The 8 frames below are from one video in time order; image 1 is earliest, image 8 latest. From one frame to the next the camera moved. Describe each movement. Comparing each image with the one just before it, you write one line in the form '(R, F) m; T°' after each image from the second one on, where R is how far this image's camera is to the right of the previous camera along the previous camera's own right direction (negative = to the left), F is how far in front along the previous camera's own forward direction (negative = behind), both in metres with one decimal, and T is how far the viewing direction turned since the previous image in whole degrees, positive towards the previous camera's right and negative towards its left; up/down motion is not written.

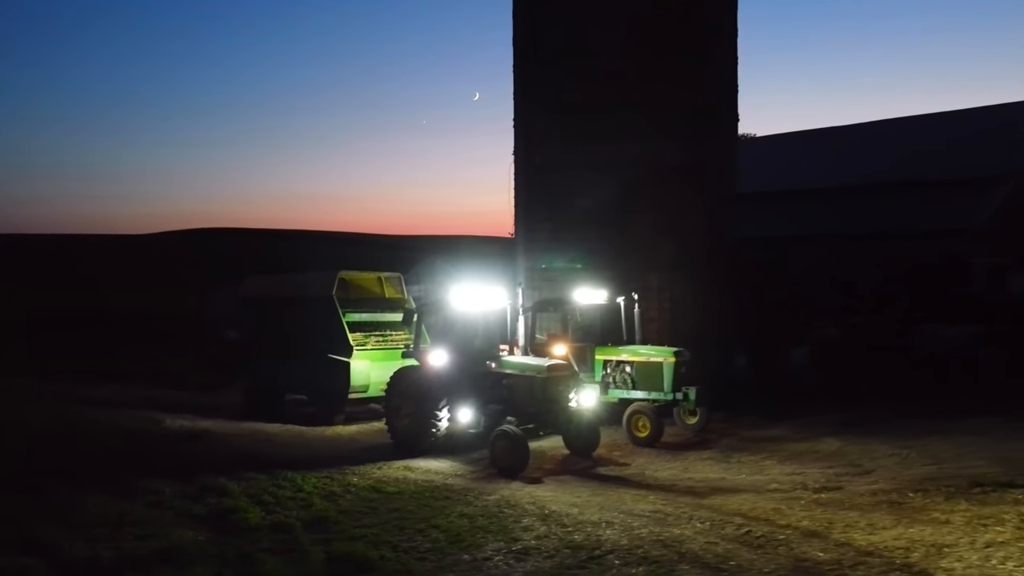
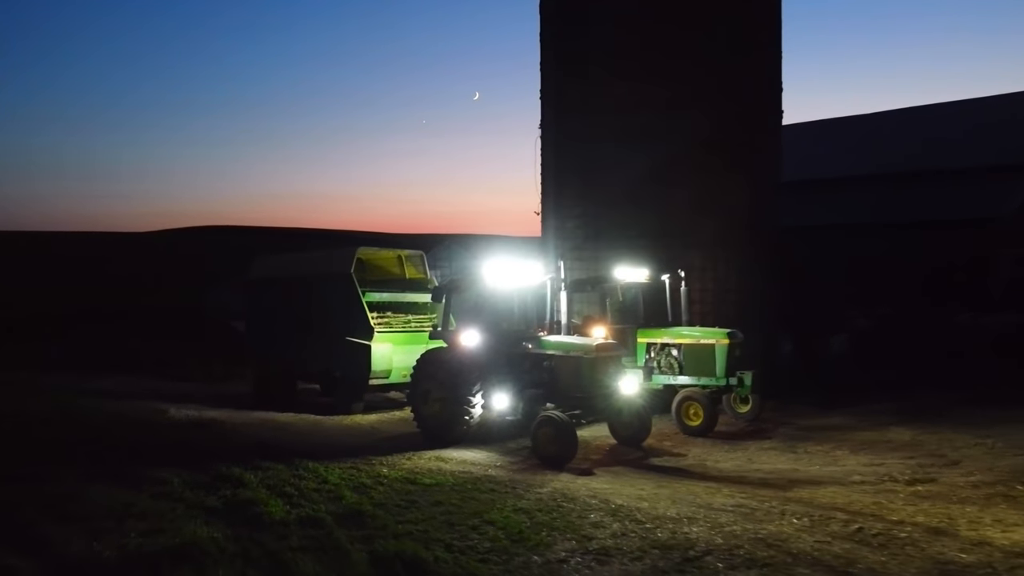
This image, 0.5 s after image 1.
(-0.5, +1.1) m; 0°
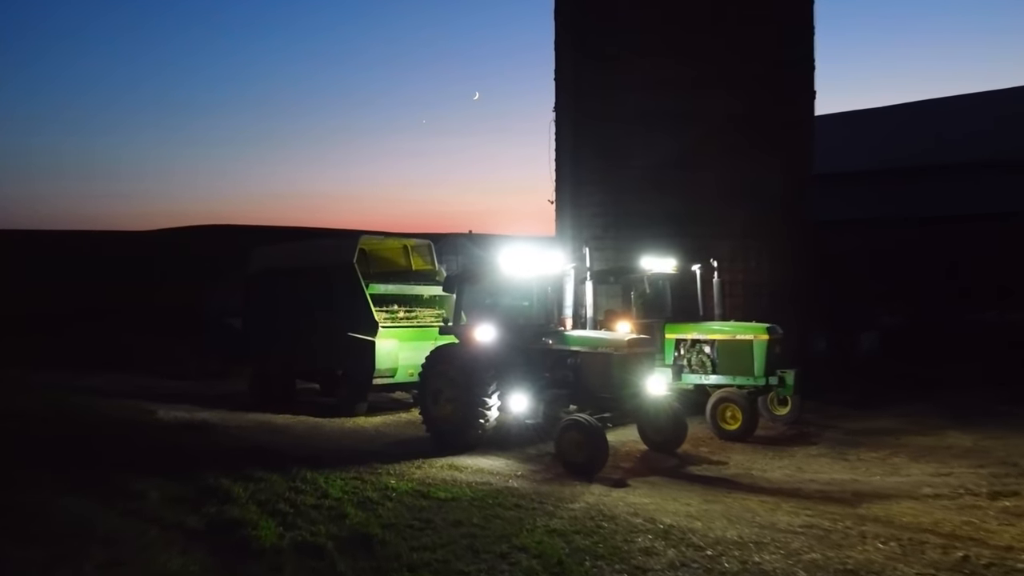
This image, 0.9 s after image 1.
(-0.2, +1.0) m; 0°
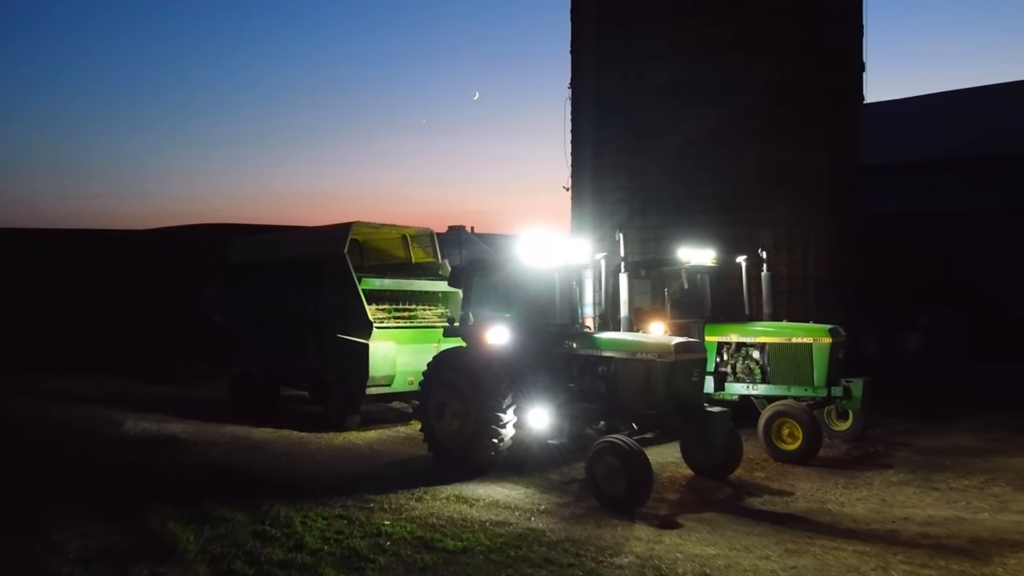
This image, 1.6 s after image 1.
(-0.2, +1.6) m; 0°
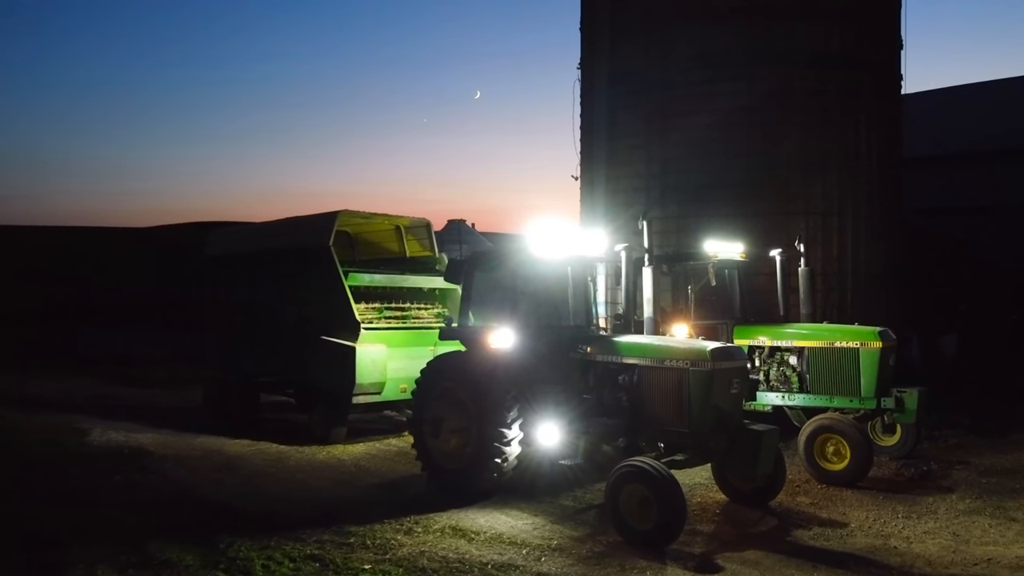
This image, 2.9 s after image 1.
(0.0, +1.1) m; 0°
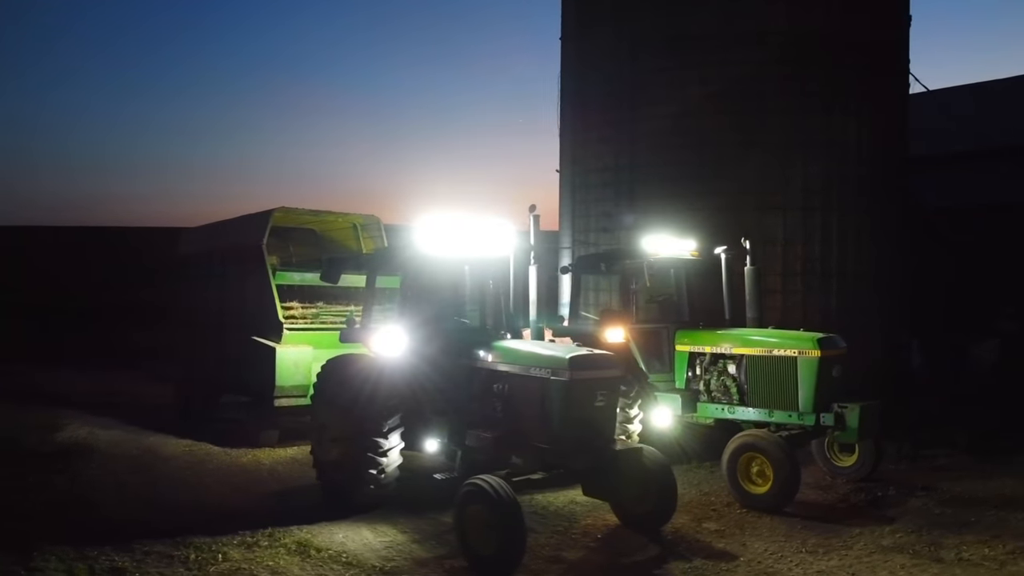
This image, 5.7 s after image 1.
(+1.8, +0.6) m; -7°
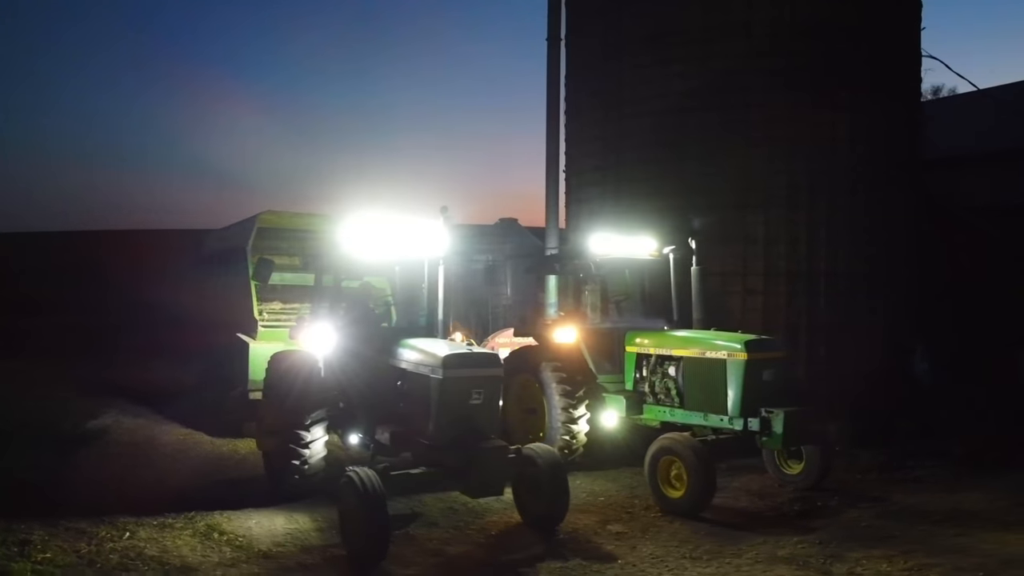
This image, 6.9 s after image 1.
(+1.6, 0.0) m; -8°
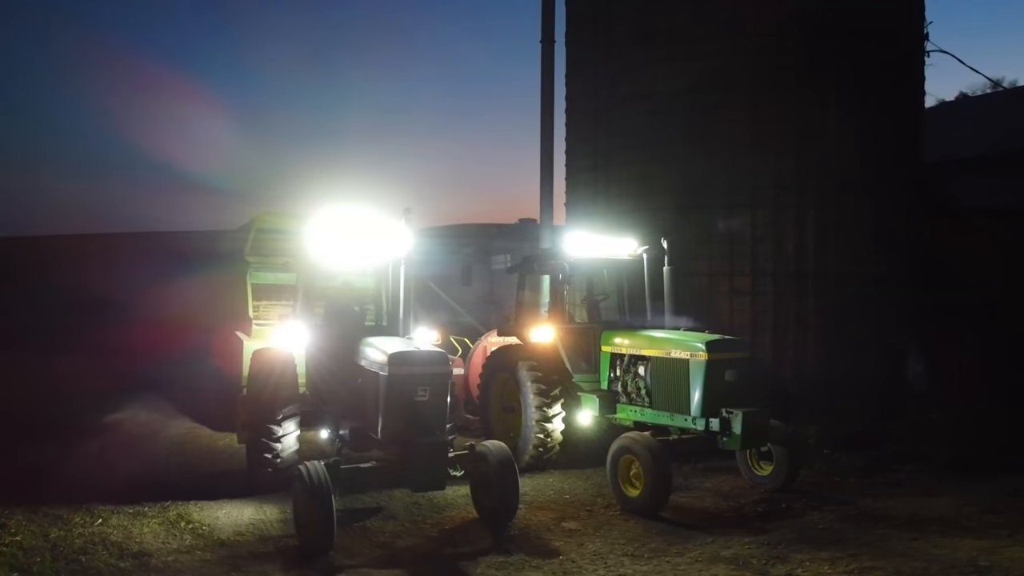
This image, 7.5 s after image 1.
(+0.8, -0.1) m; -4°
